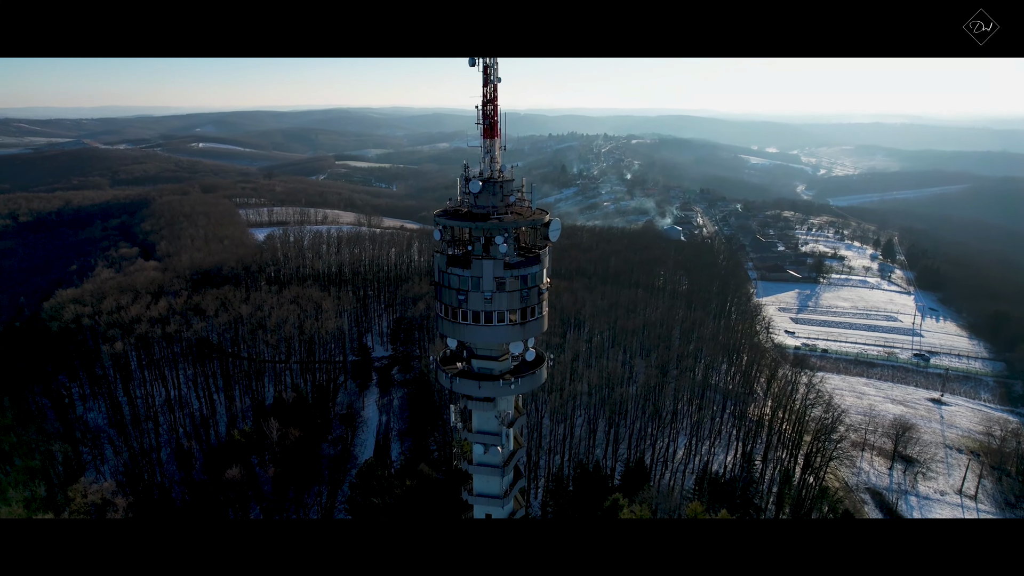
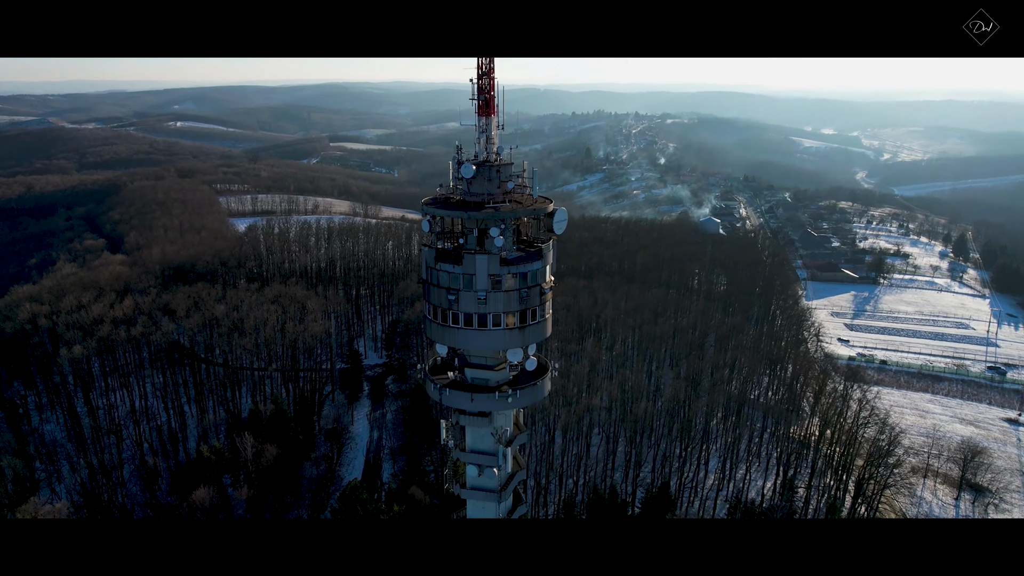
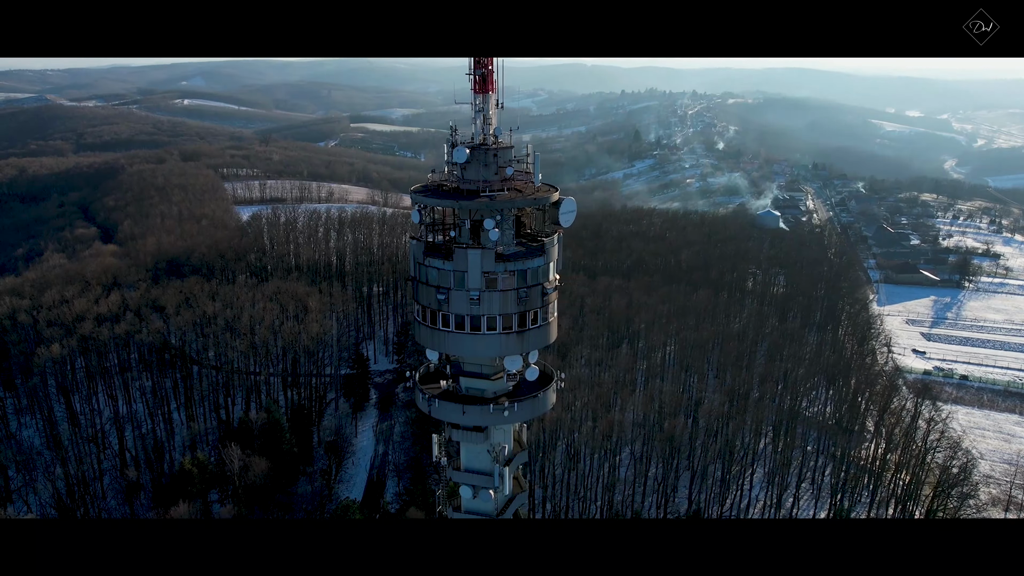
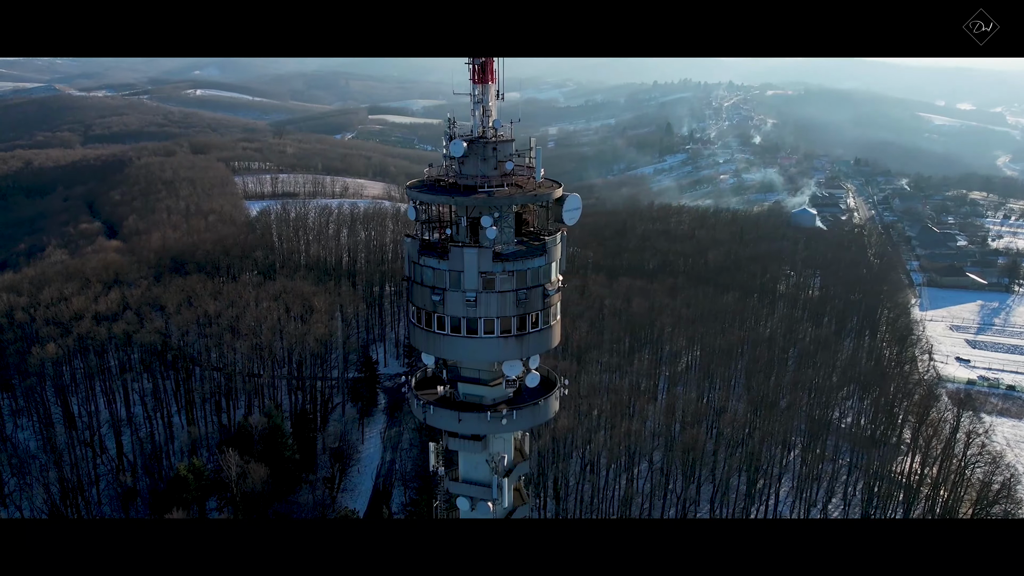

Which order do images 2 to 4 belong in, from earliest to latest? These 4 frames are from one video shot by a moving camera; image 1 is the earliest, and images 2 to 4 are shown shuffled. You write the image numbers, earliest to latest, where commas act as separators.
2, 3, 4
